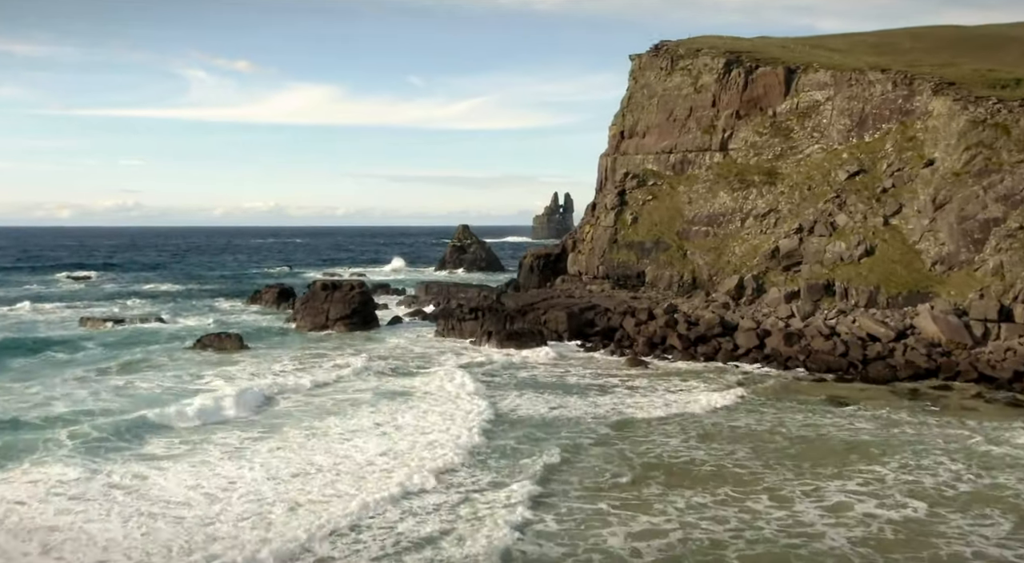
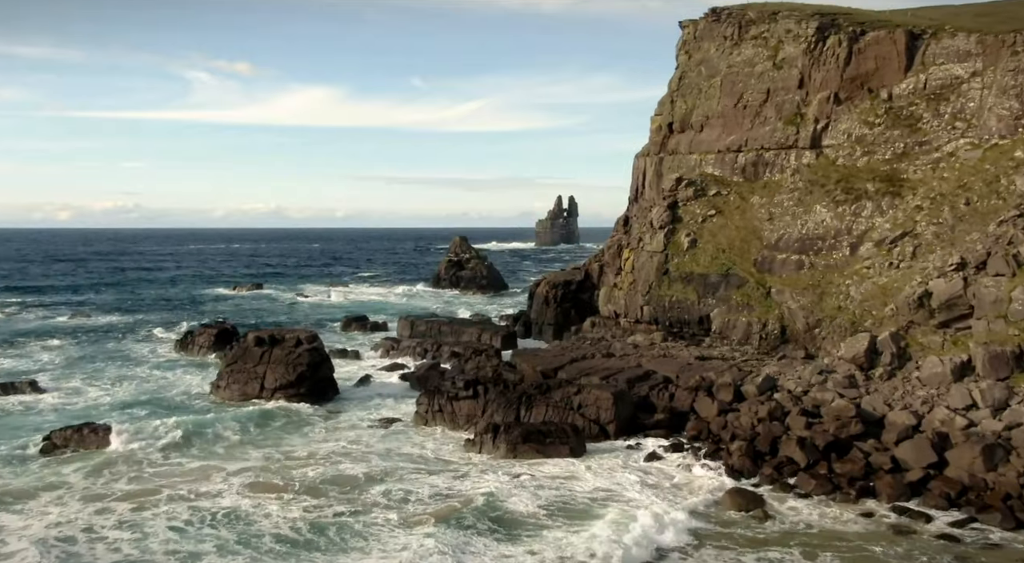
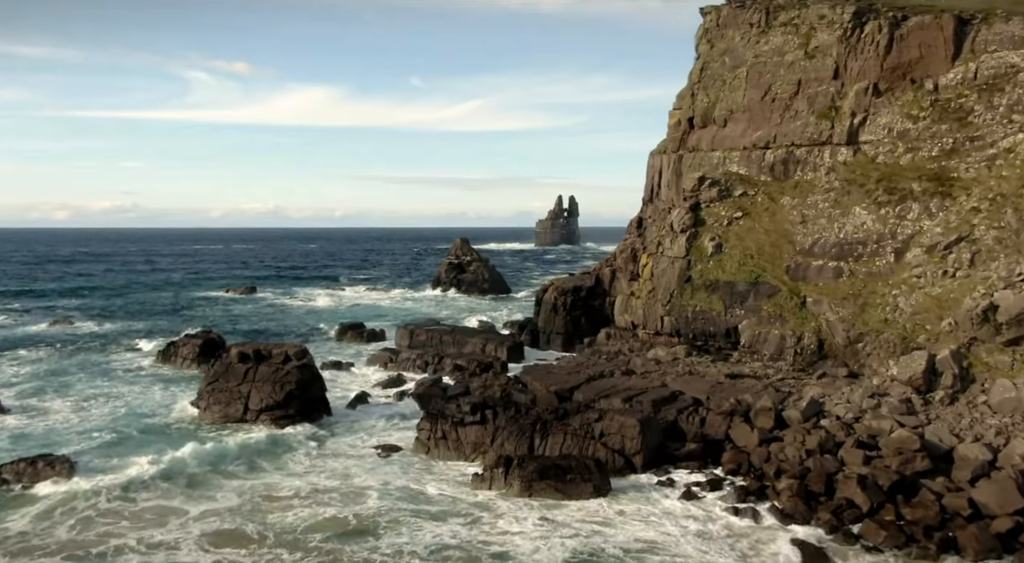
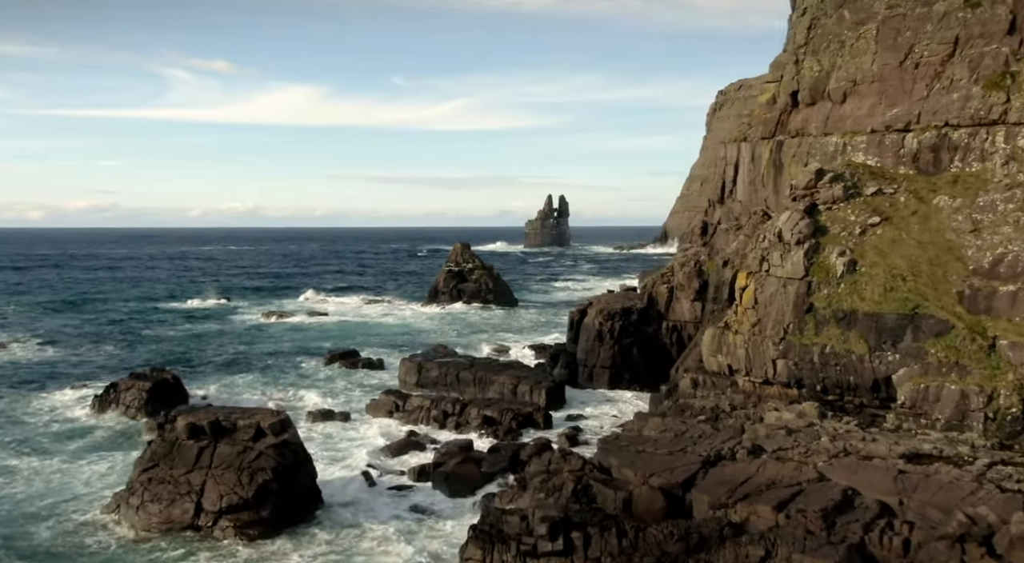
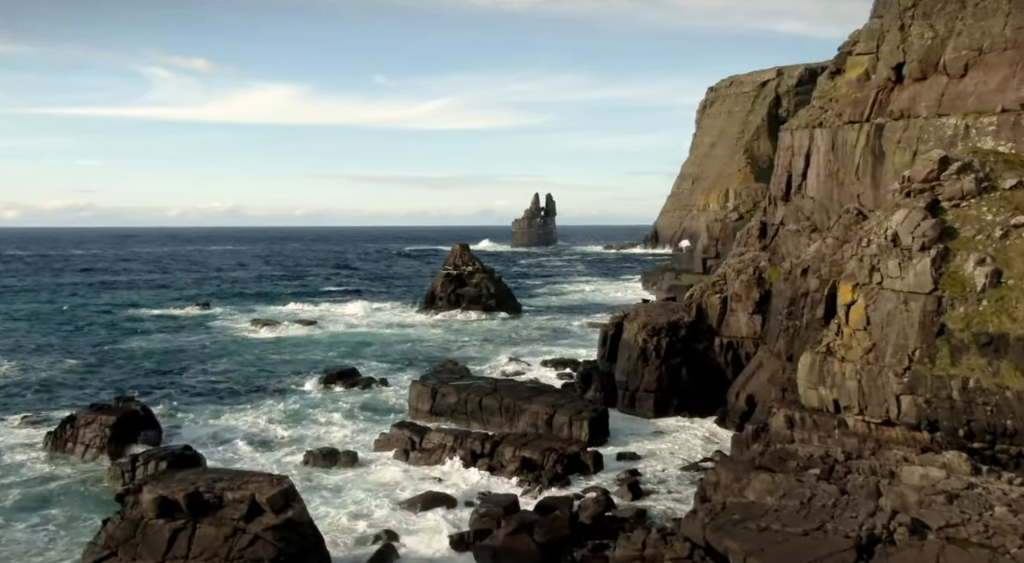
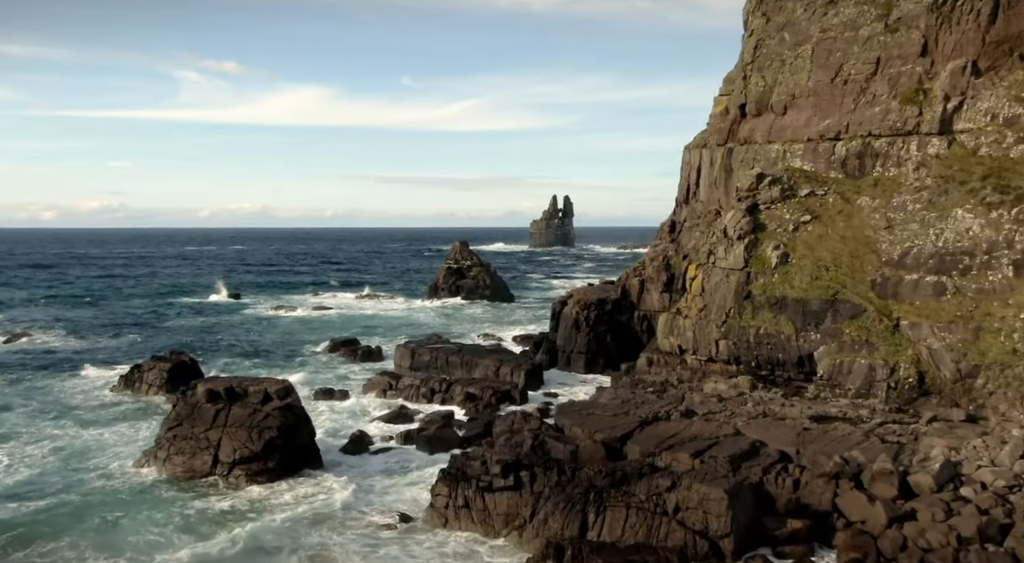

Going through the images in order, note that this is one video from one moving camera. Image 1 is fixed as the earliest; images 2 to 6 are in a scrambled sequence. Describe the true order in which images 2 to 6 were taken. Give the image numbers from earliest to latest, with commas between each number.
2, 3, 6, 4, 5
